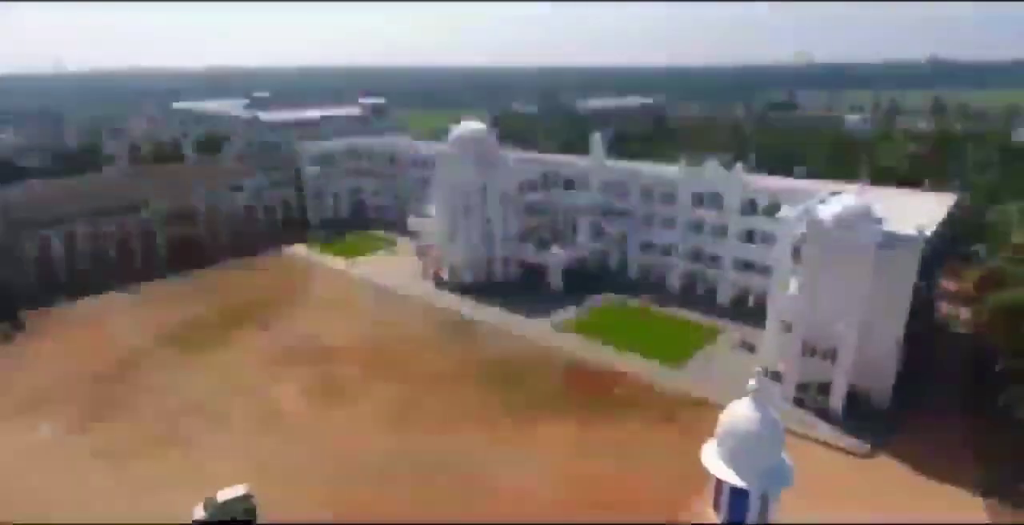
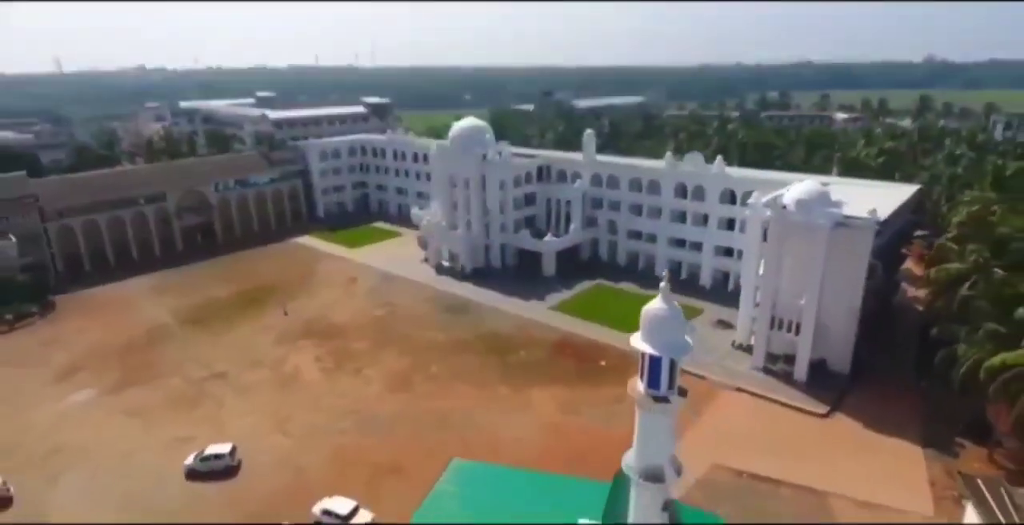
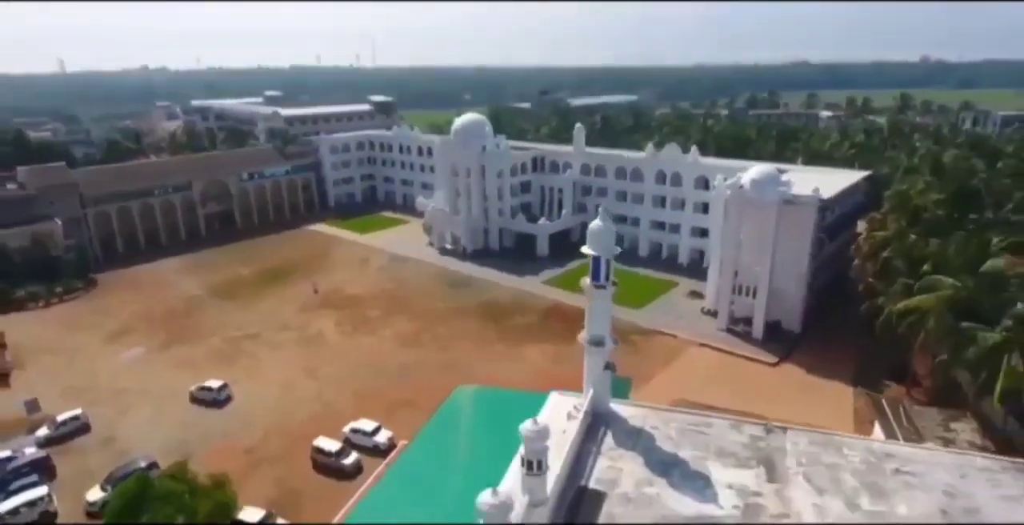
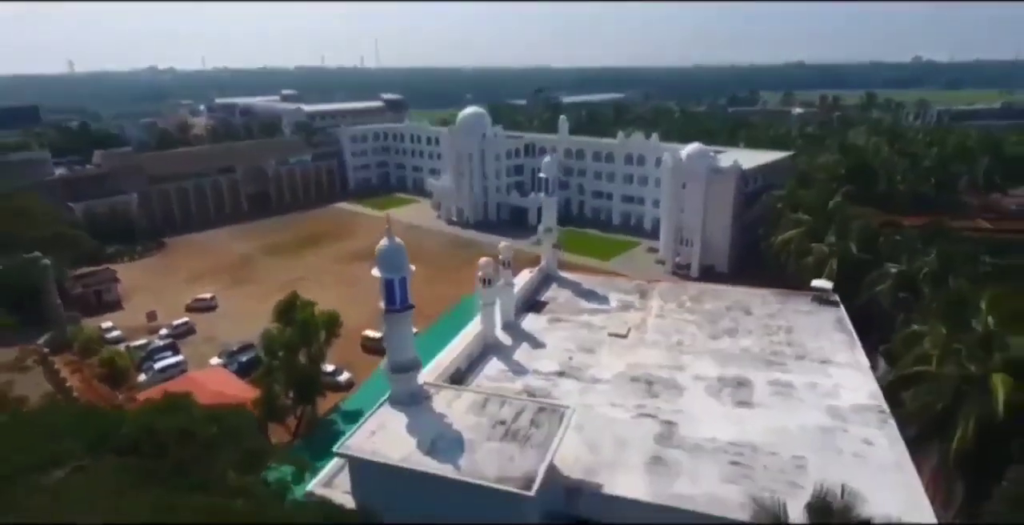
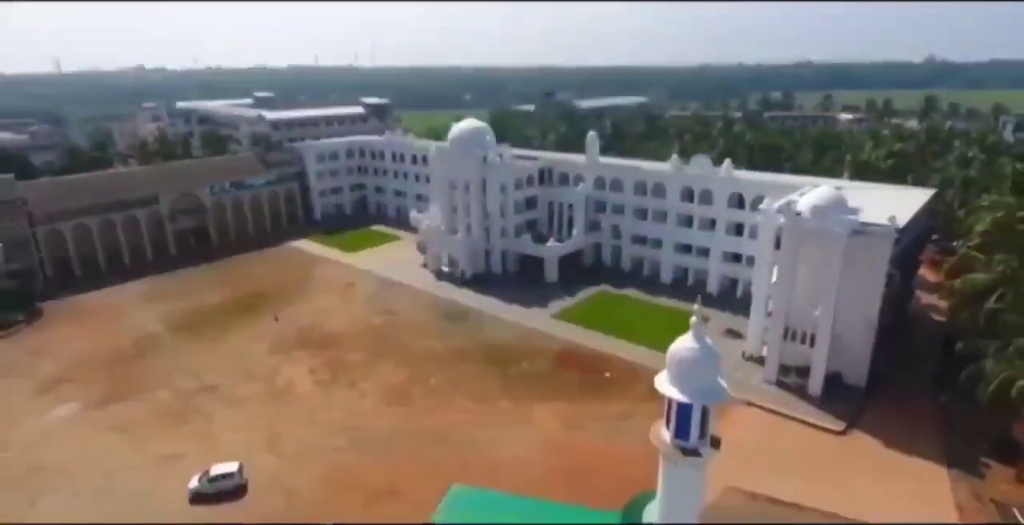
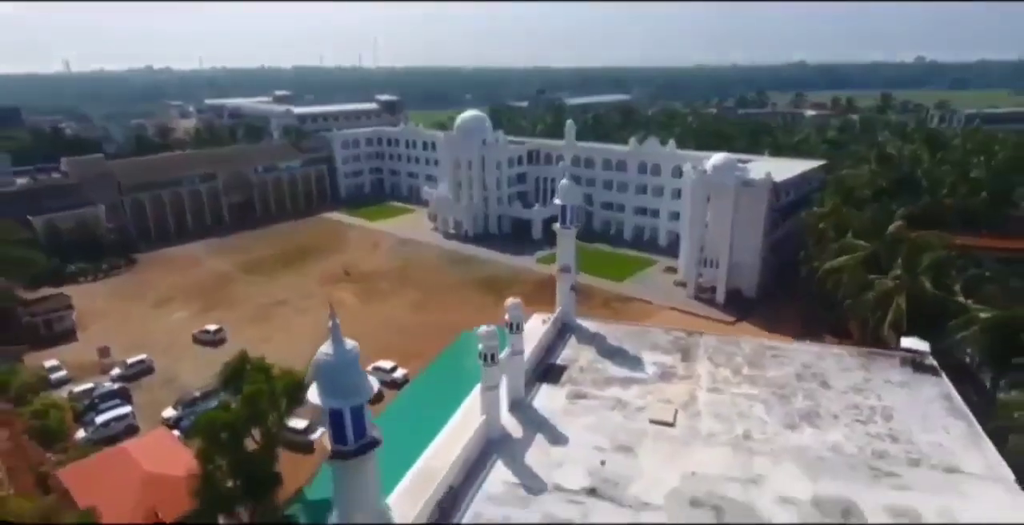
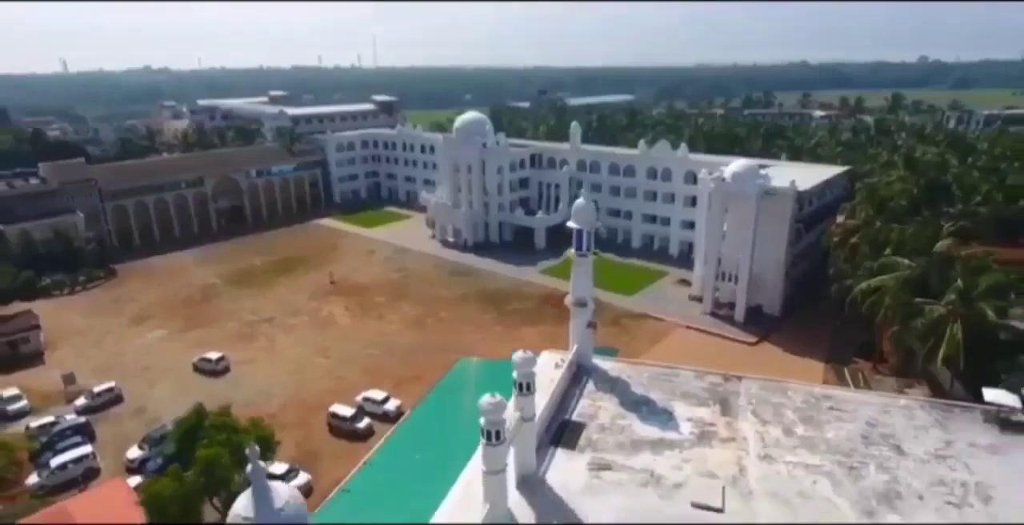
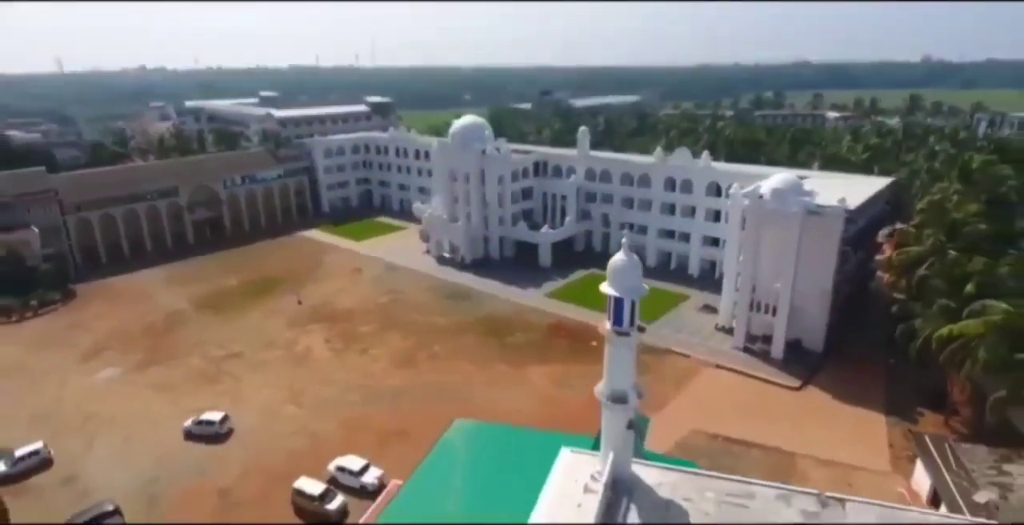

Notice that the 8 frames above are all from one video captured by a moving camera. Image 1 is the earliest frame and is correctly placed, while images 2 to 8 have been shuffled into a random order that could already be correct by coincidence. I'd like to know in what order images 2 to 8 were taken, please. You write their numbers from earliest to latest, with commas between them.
5, 2, 8, 3, 7, 6, 4
